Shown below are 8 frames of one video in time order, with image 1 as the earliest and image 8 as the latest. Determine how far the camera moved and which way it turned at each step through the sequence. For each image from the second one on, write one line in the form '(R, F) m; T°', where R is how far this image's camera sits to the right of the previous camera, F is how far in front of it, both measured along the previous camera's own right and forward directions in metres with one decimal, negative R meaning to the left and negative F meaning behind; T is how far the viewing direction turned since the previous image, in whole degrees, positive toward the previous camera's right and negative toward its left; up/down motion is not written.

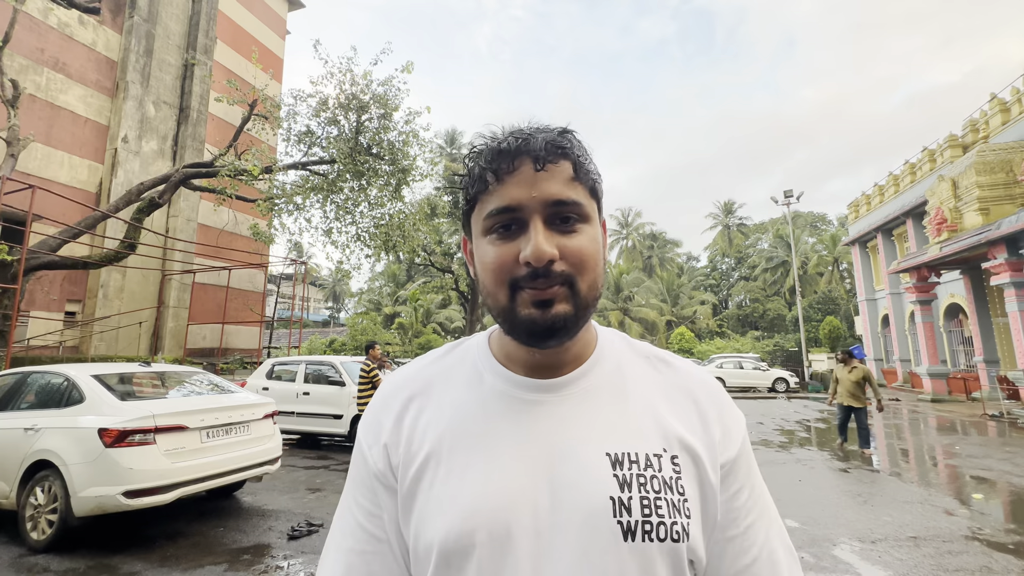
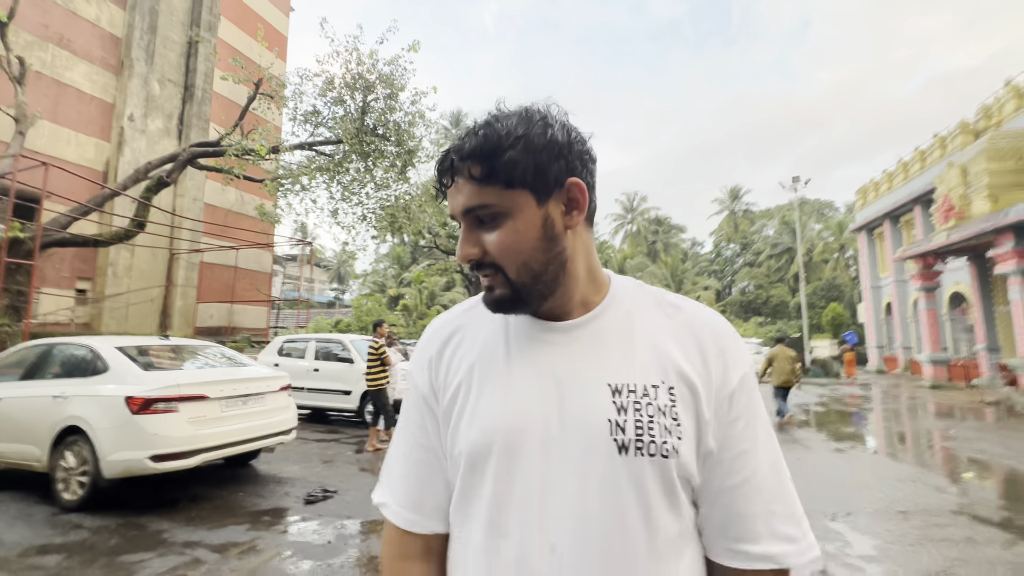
(-0.1, -0.1) m; 0°
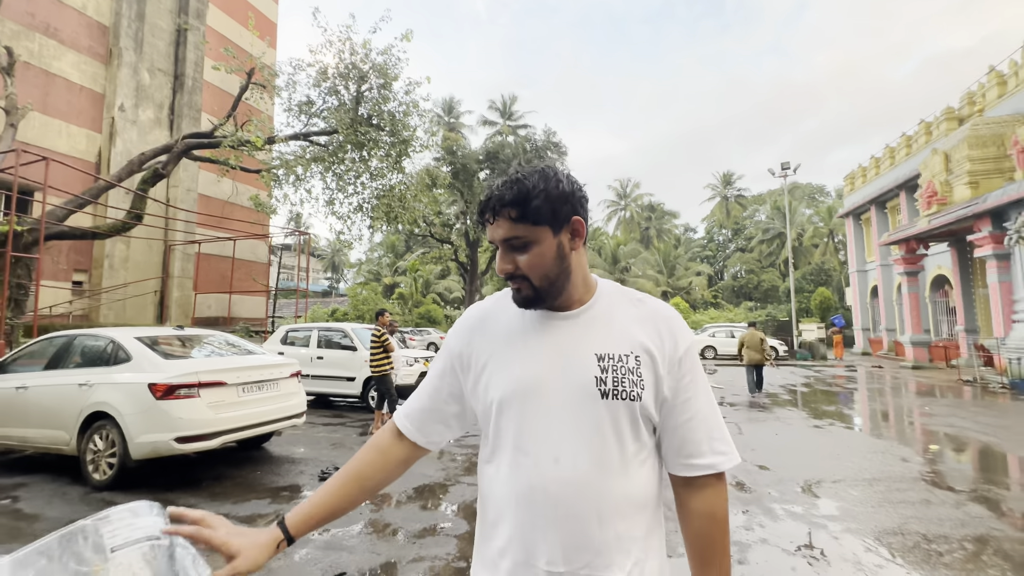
(0.0, -0.4) m; +1°
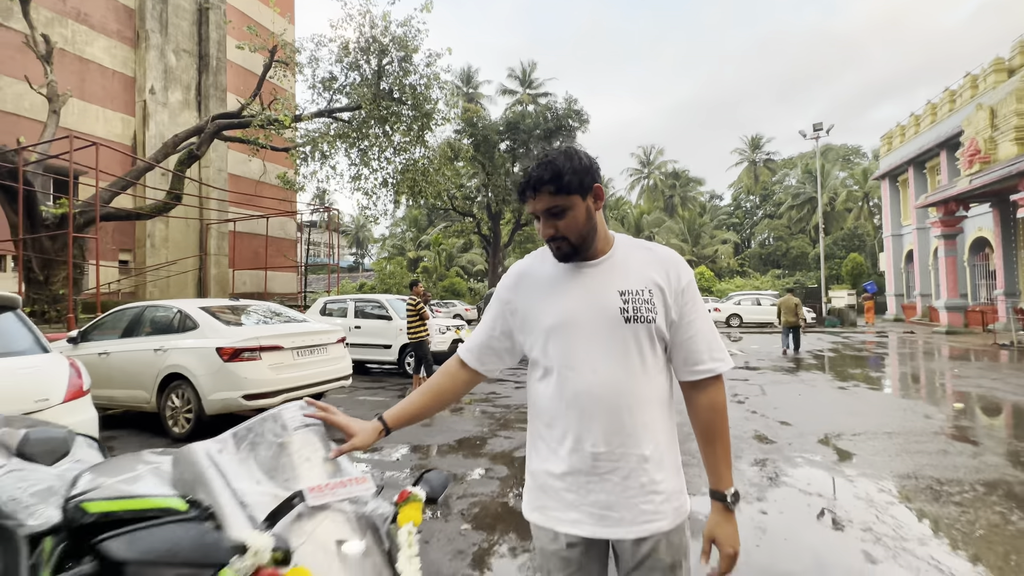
(-0.1, -0.3) m; -3°
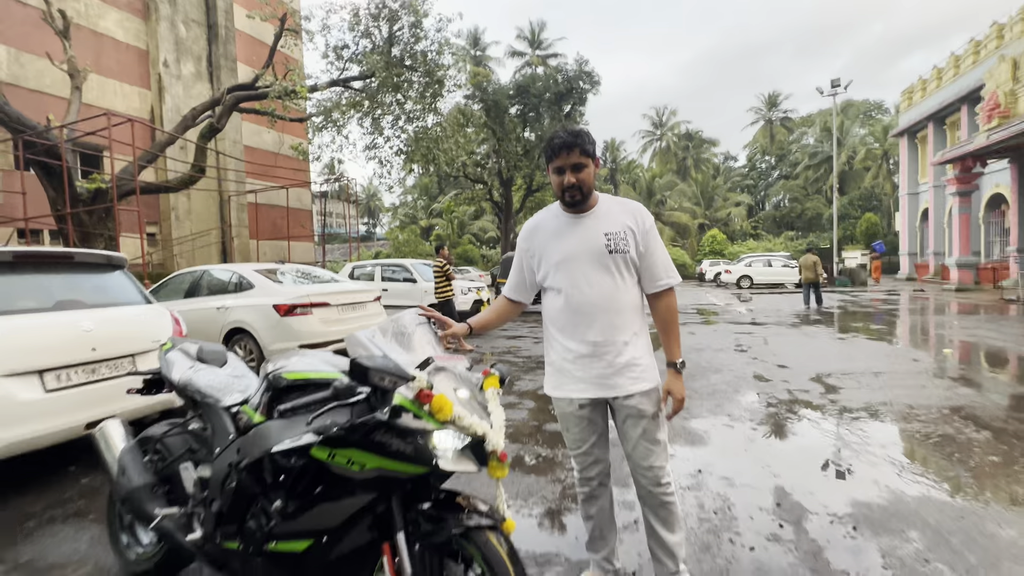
(-0.2, -0.6) m; -1°
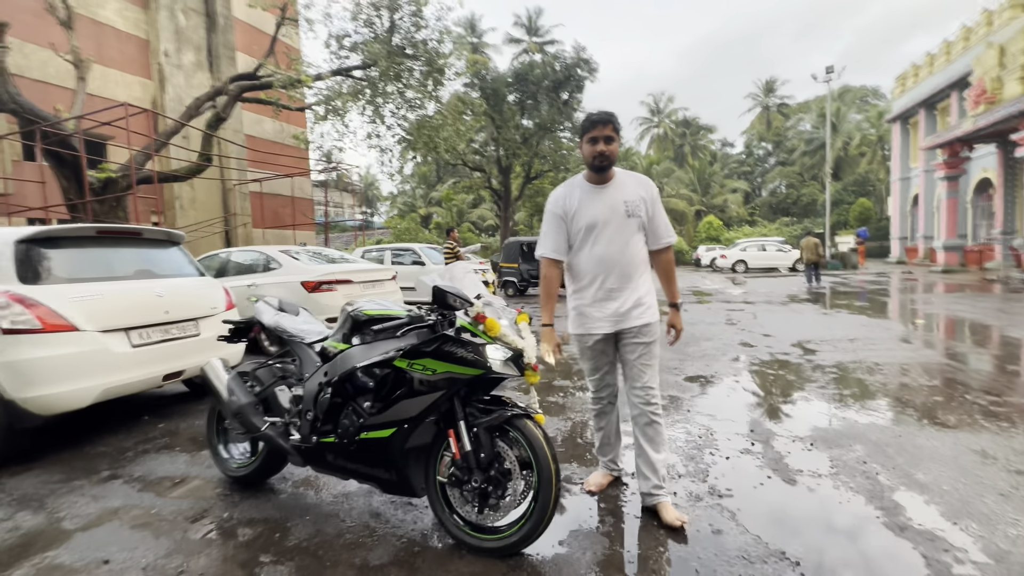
(-0.2, -0.6) m; 0°
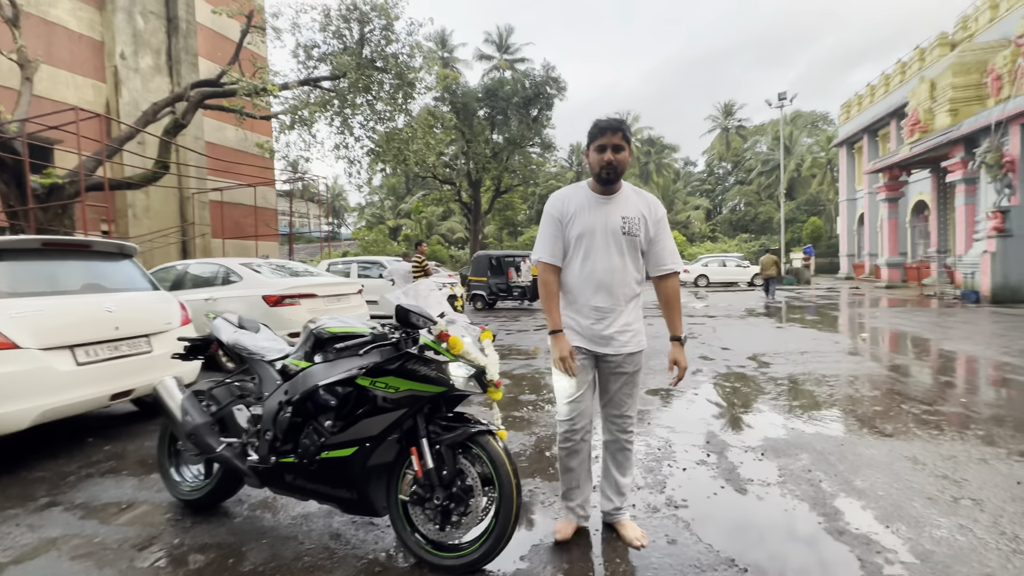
(0.0, -0.1) m; +4°
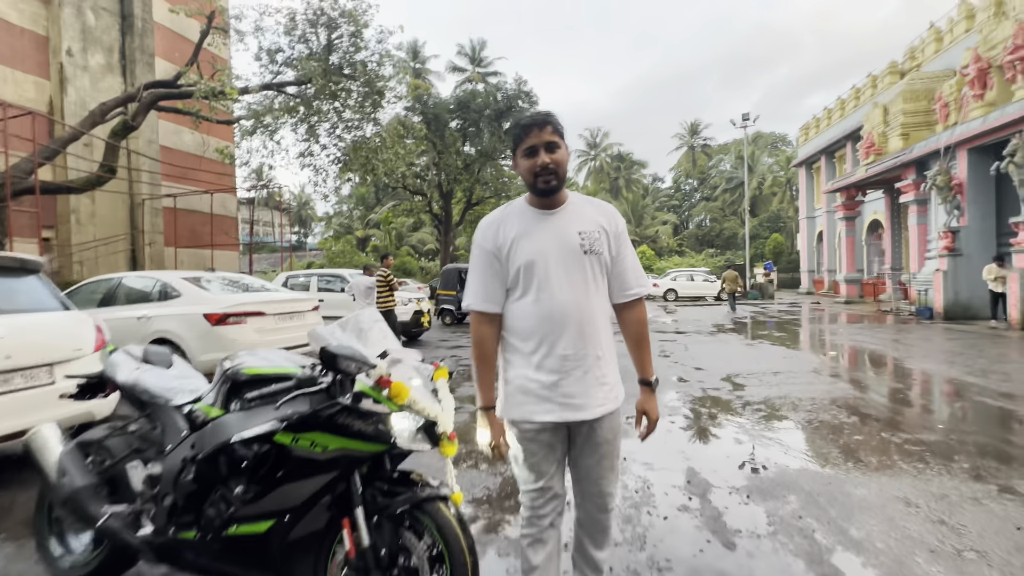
(+0.1, +0.4) m; +4°
